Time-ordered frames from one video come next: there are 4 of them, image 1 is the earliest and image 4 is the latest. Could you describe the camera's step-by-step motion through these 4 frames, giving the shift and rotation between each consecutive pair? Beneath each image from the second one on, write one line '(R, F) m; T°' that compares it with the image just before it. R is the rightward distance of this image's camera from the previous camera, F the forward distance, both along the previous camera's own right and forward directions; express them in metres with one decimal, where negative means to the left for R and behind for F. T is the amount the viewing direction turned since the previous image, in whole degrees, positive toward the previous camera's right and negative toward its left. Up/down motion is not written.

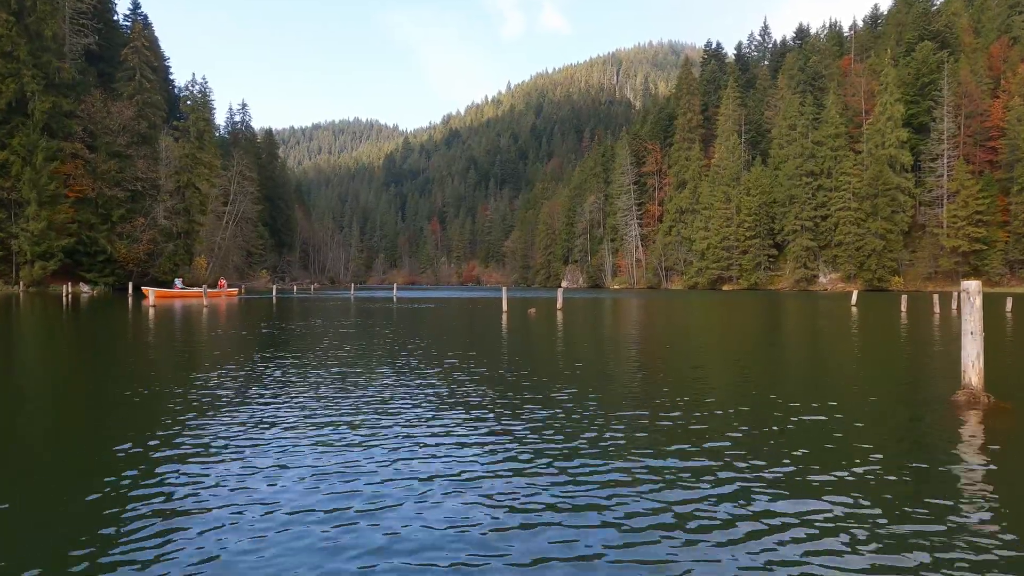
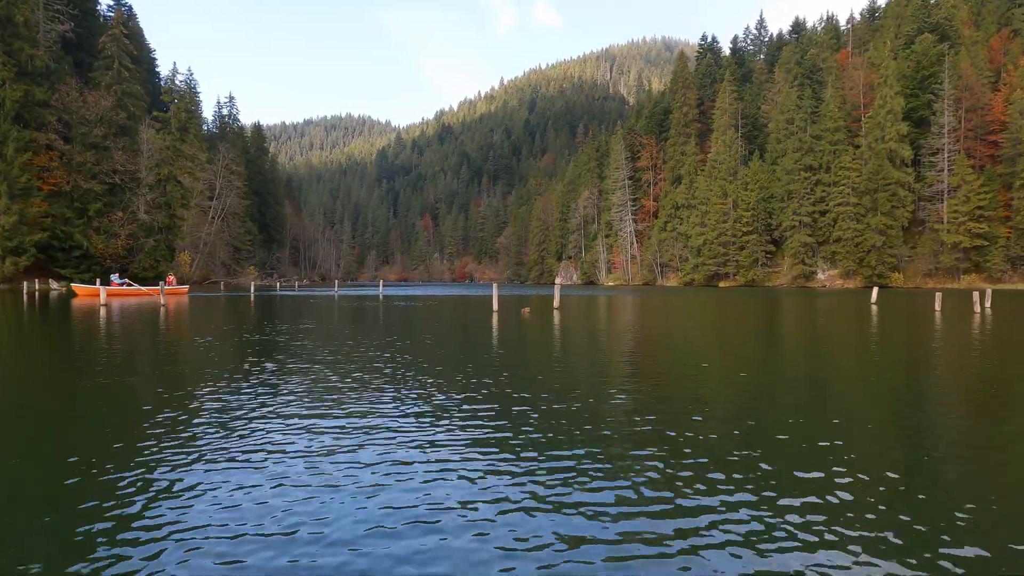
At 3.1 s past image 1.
(0.0, +1.0) m; +1°
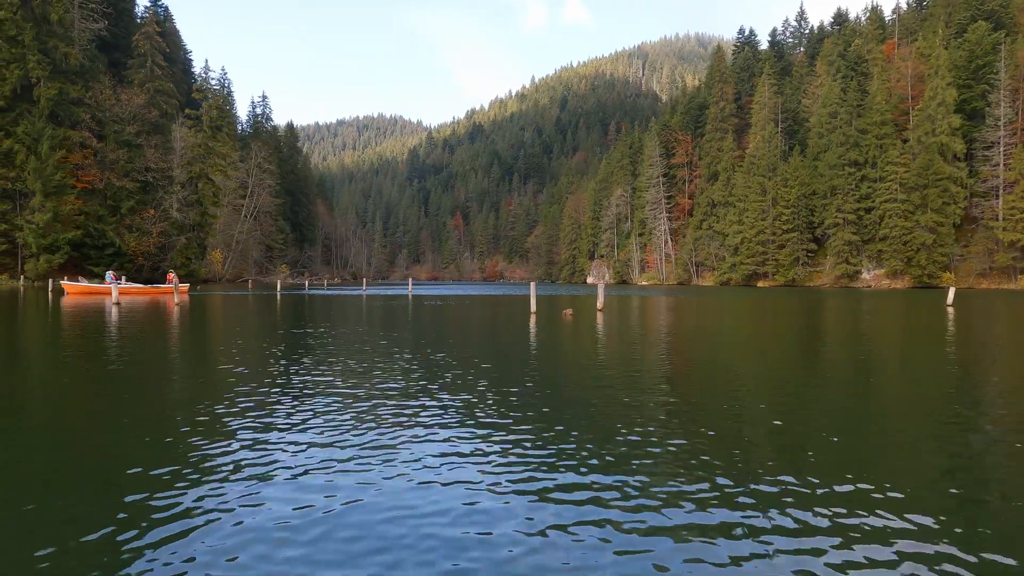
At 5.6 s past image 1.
(-0.1, +0.8) m; -3°
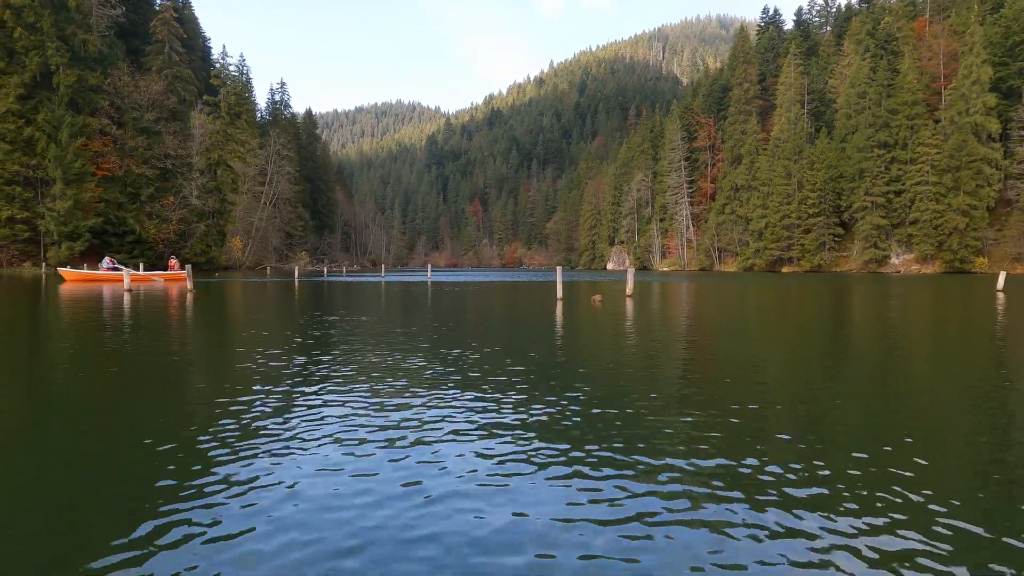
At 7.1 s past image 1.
(0.0, +0.4) m; -2°
